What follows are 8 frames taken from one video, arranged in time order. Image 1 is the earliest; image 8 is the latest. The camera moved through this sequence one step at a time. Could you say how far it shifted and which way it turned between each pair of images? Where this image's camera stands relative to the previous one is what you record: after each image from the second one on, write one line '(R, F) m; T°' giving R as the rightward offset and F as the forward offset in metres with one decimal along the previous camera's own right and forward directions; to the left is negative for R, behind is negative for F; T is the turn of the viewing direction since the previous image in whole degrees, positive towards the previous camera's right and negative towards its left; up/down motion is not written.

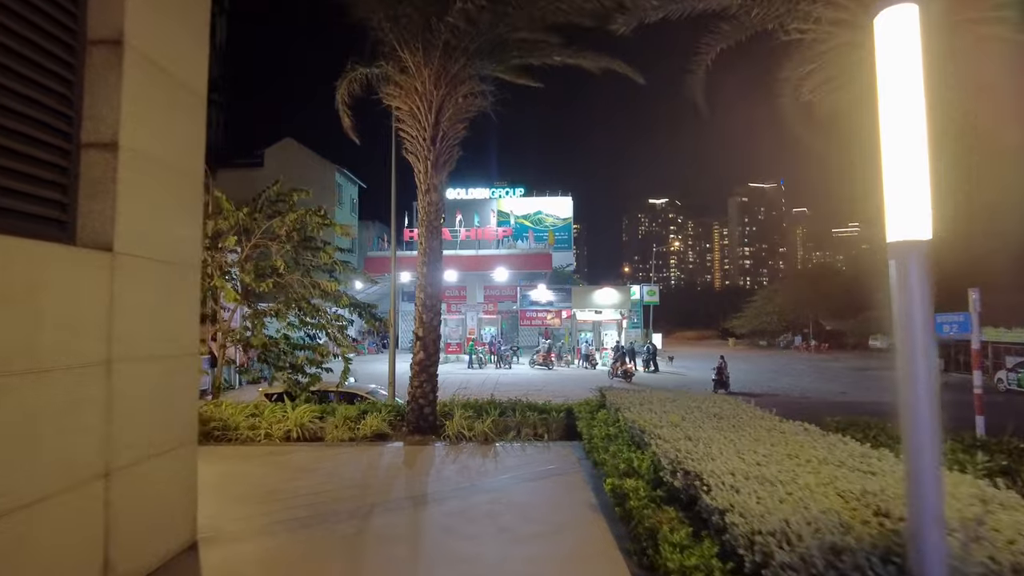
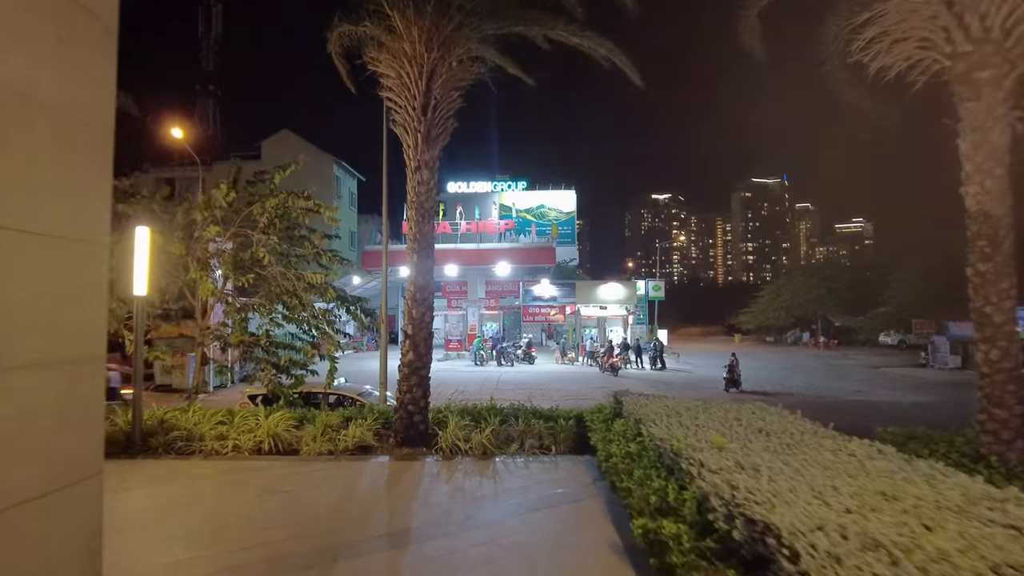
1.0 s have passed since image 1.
(0.0, +1.1) m; 0°
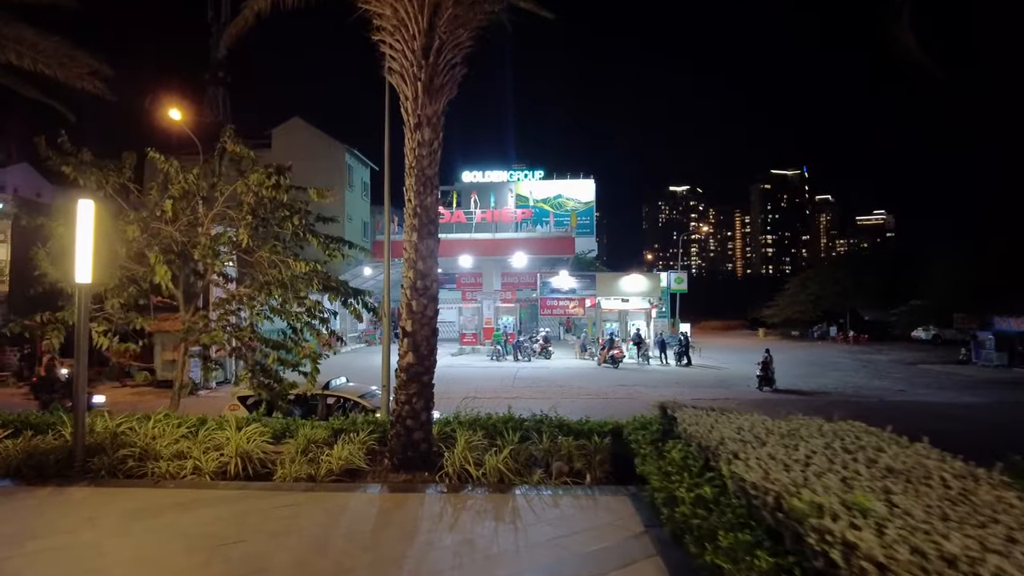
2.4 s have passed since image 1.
(-0.1, +1.6) m; -1°
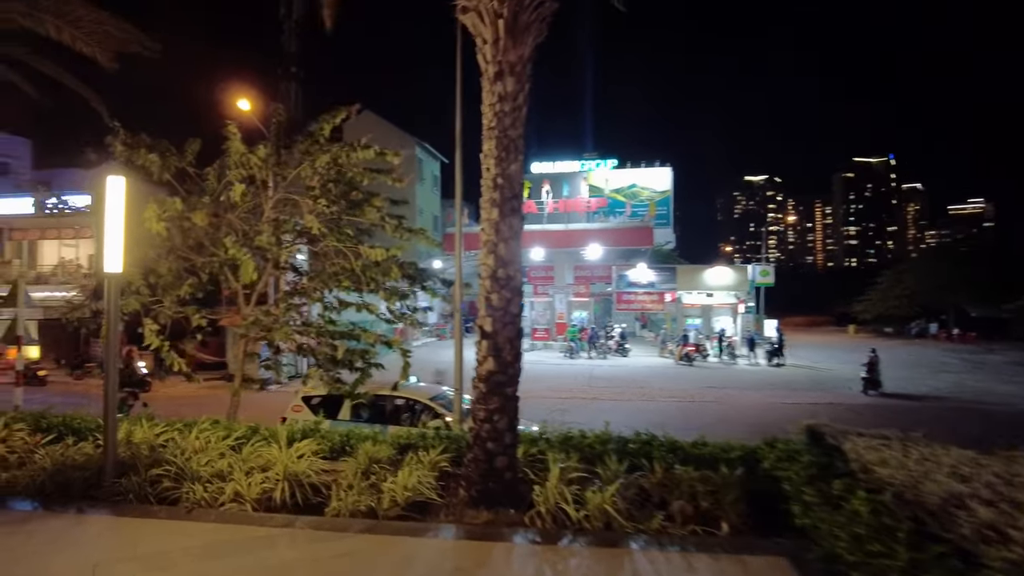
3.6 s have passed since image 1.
(-0.3, +1.3) m; -6°
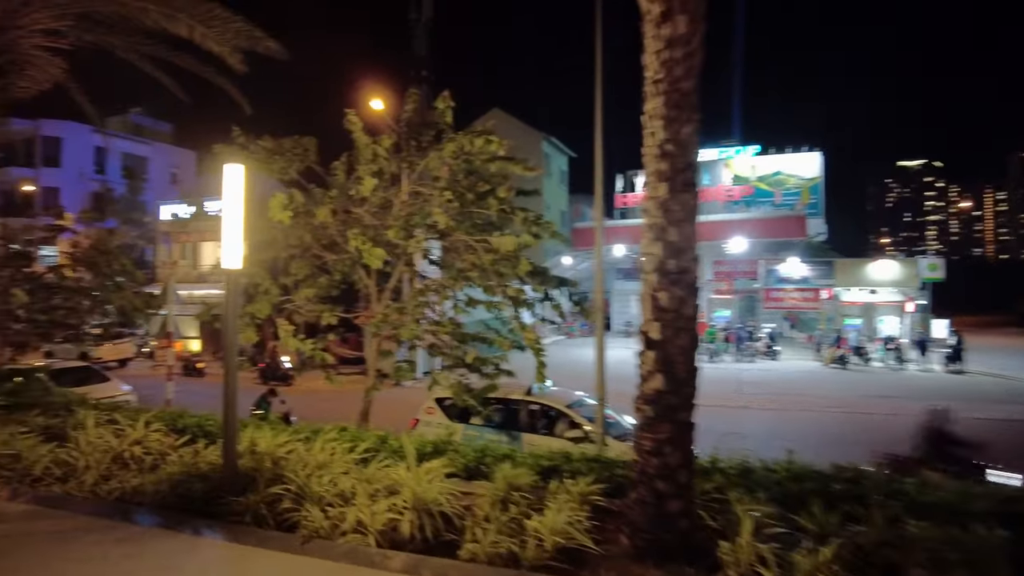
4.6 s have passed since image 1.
(-0.3, +1.0) m; -11°
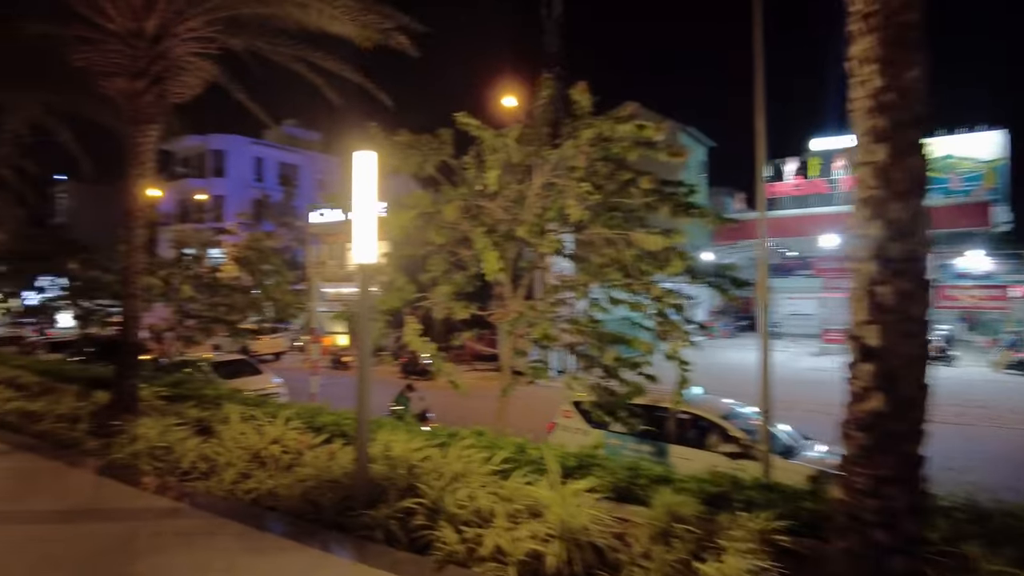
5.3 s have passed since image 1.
(-0.2, +0.7) m; -11°
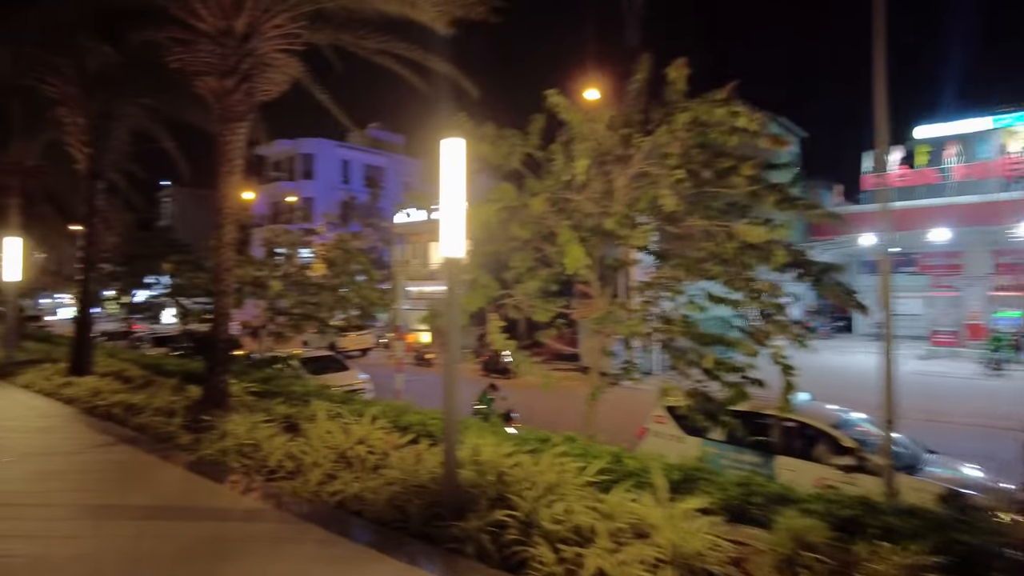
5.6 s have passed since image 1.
(-0.1, +0.4) m; -7°
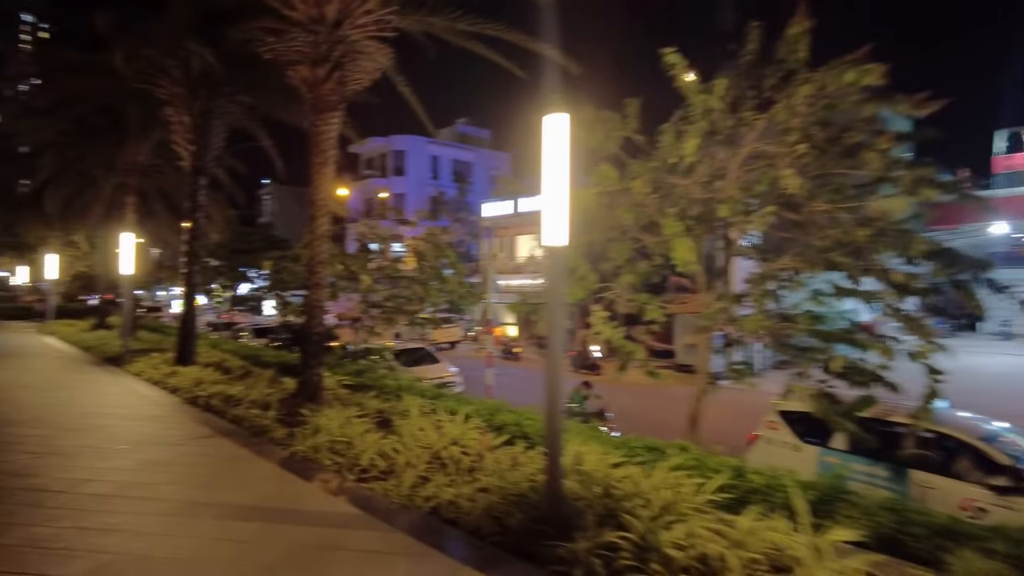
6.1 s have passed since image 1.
(-0.2, +0.5) m; -7°
